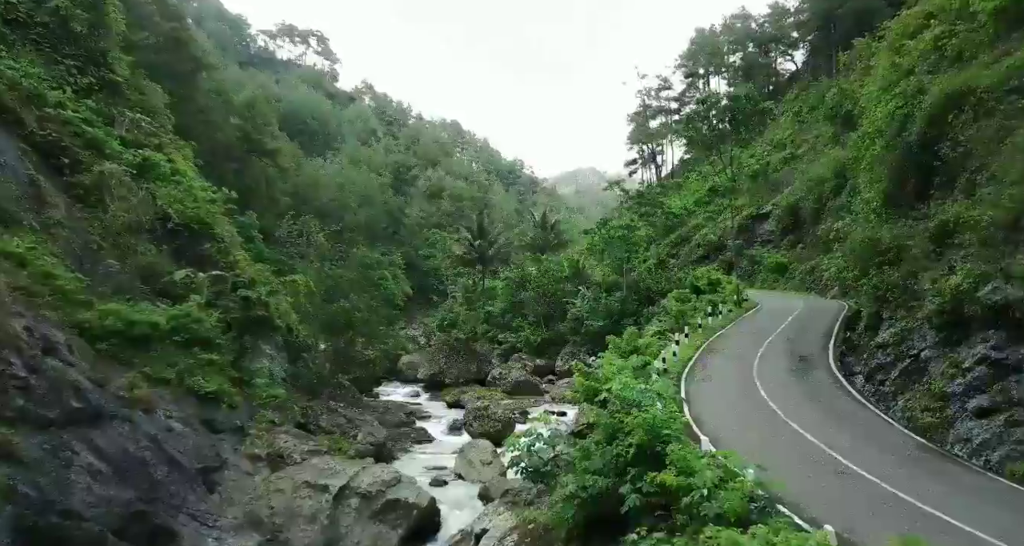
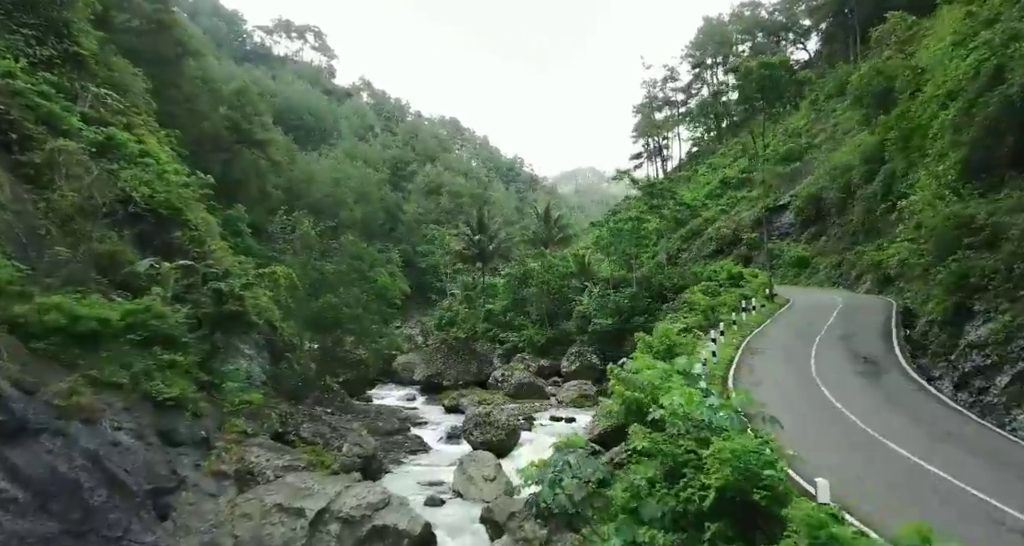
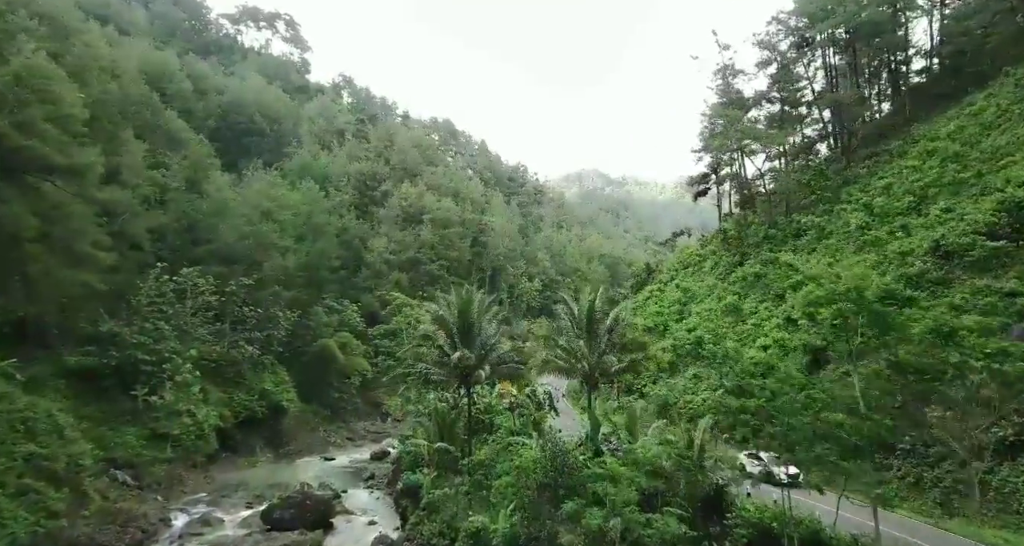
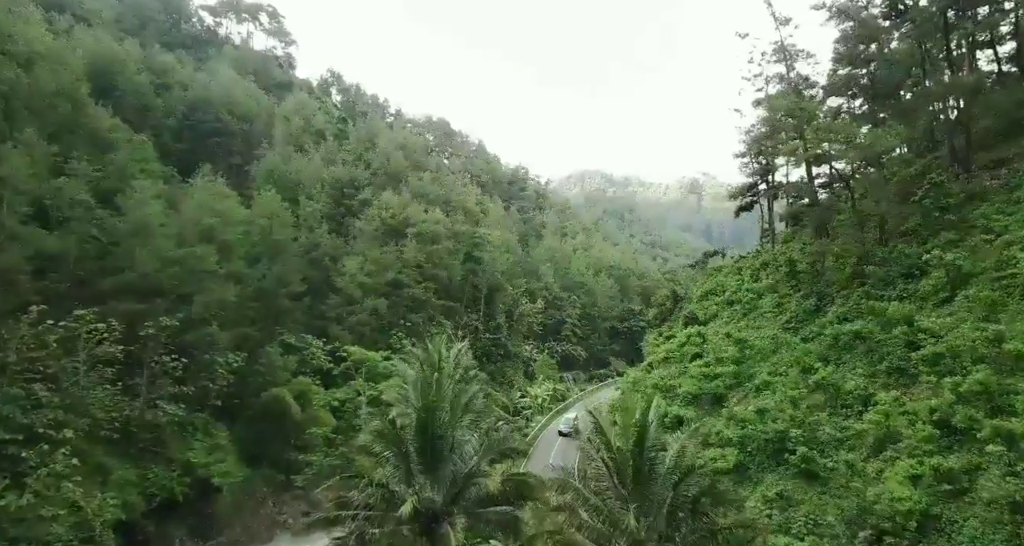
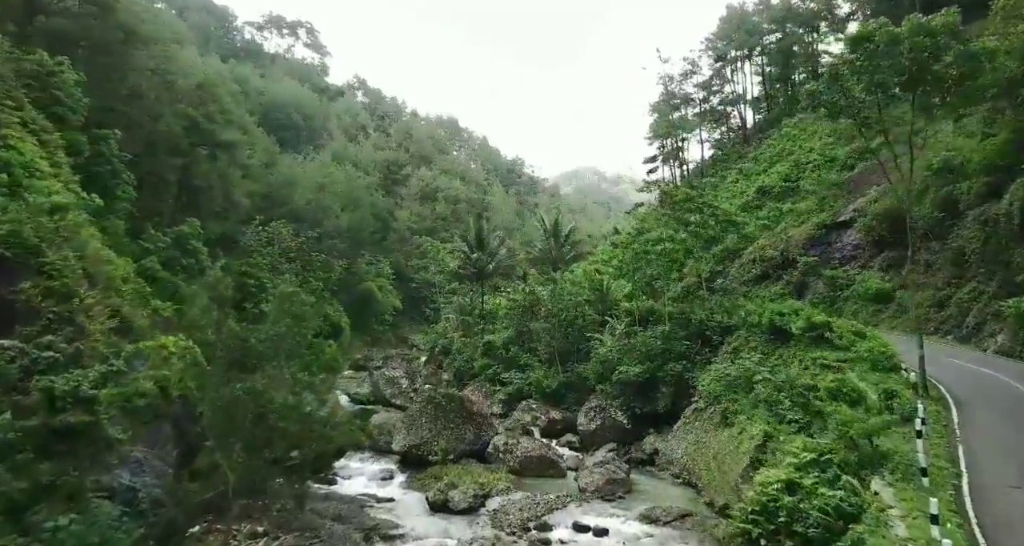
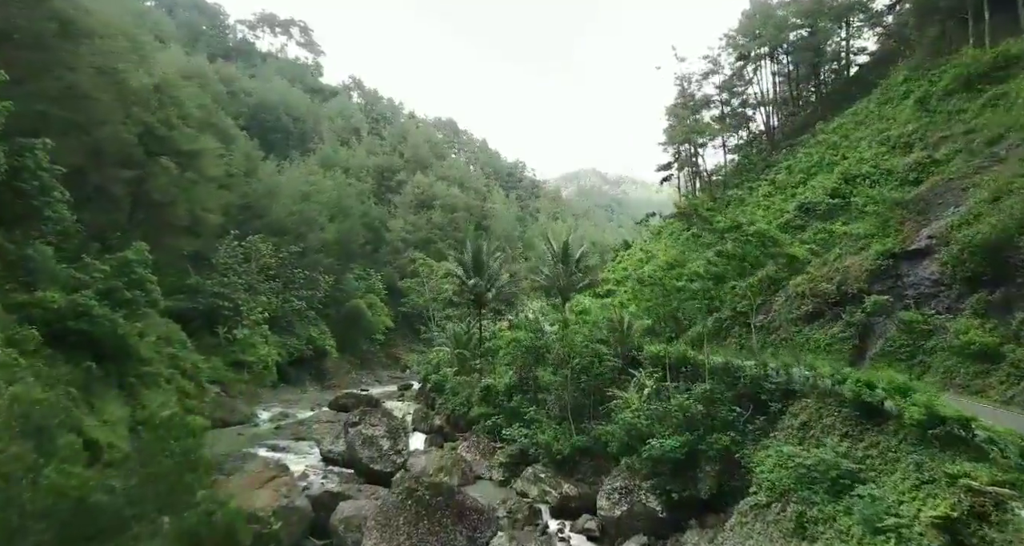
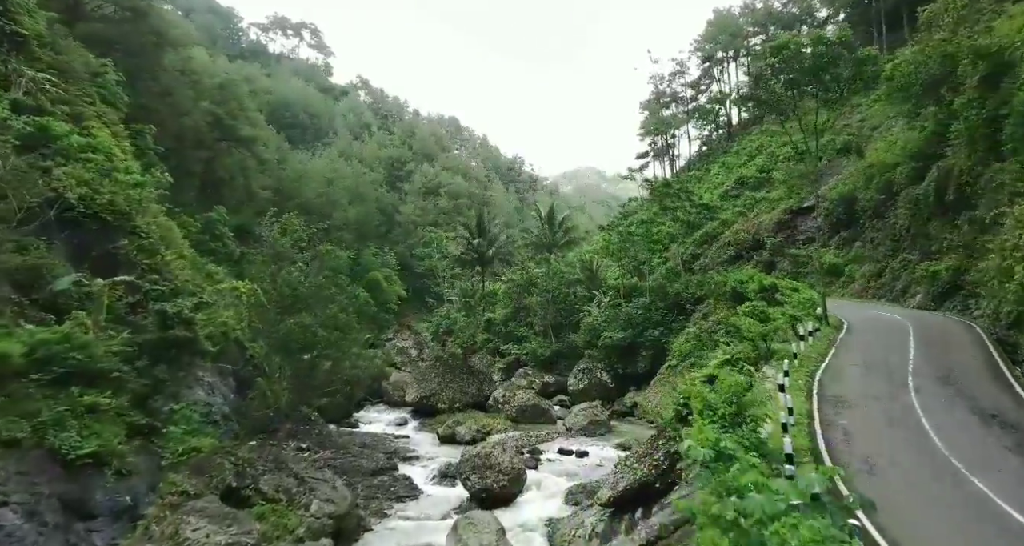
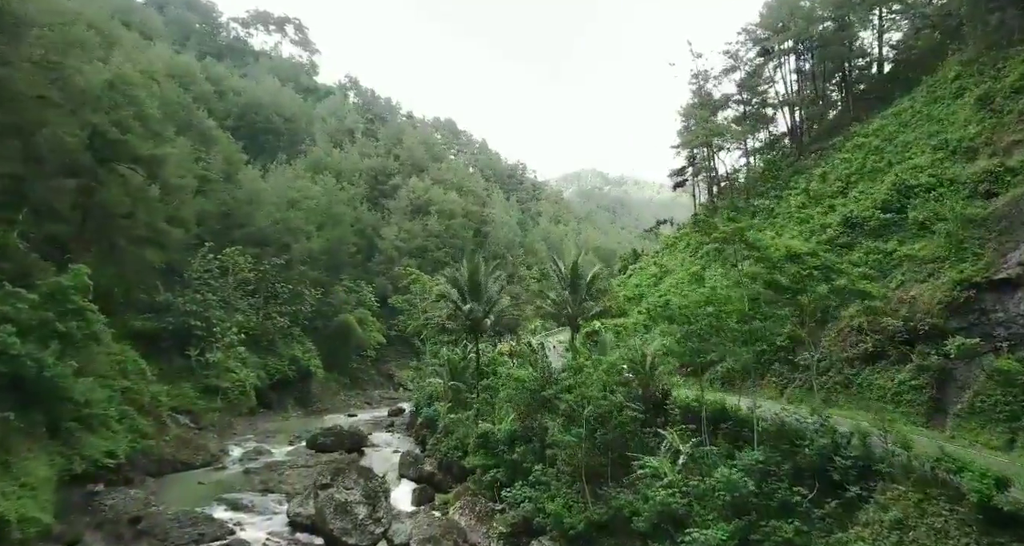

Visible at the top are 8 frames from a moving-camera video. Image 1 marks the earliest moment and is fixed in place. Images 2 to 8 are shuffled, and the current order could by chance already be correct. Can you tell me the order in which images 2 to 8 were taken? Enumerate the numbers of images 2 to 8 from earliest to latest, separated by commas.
2, 7, 5, 6, 8, 3, 4
